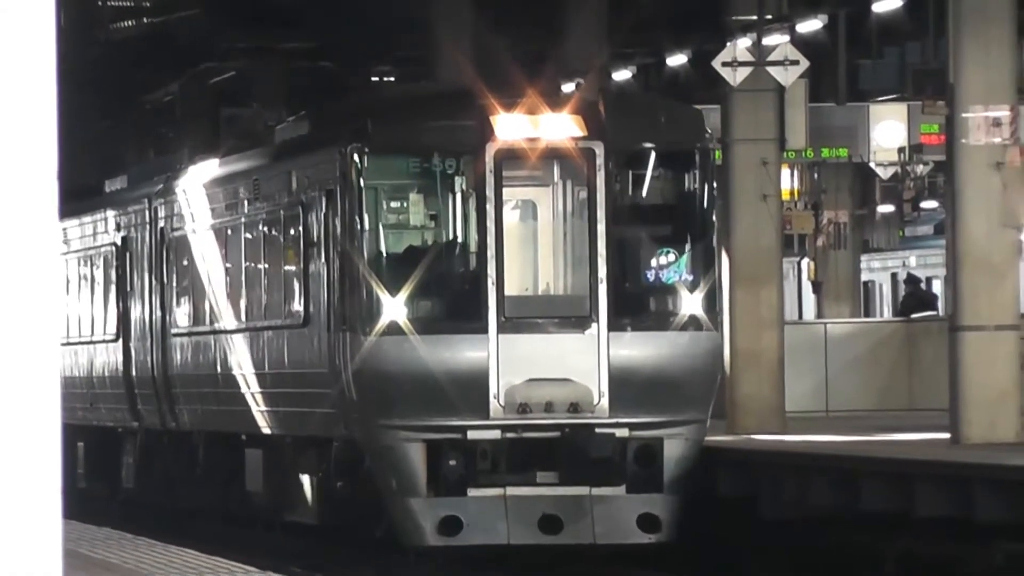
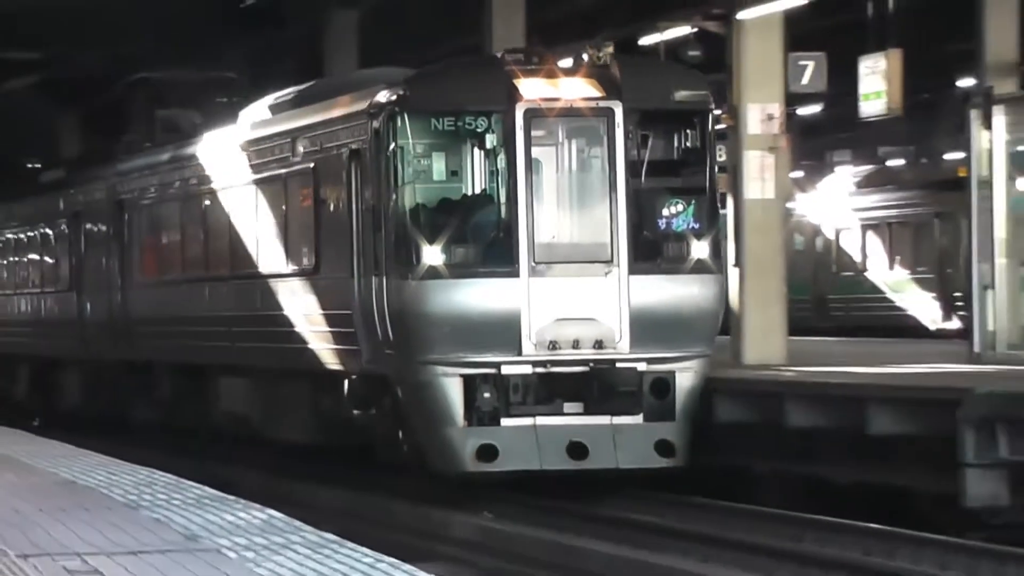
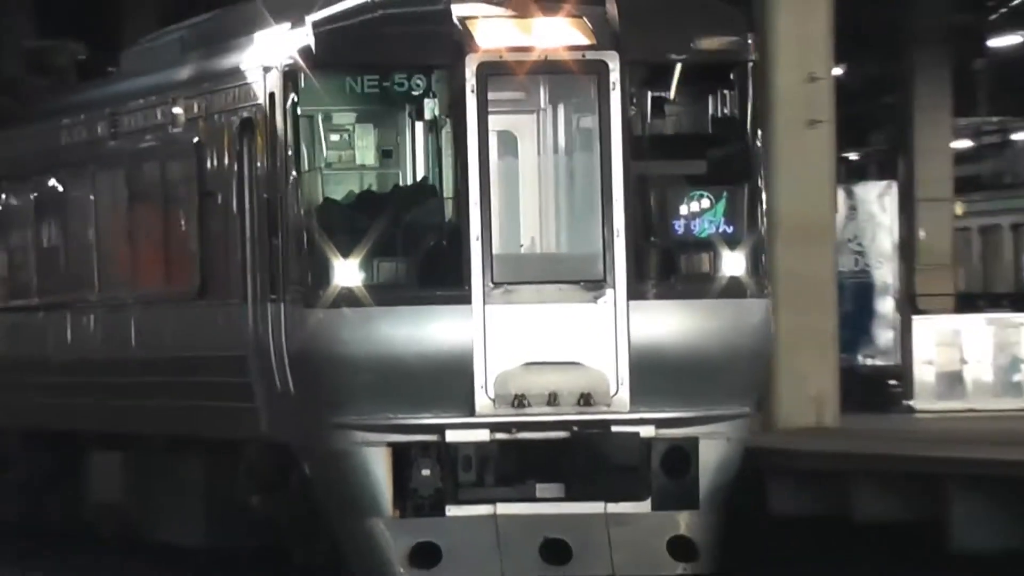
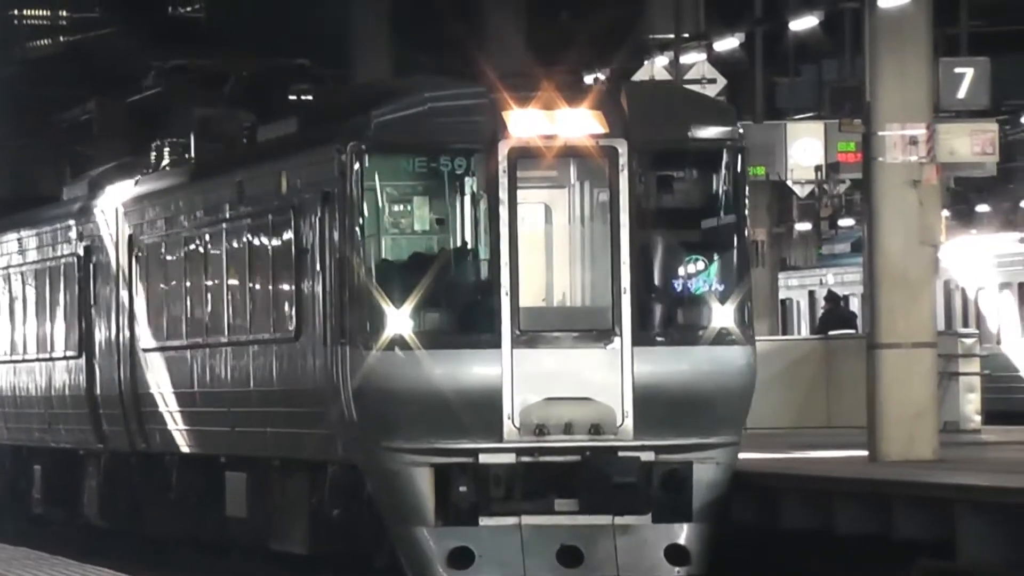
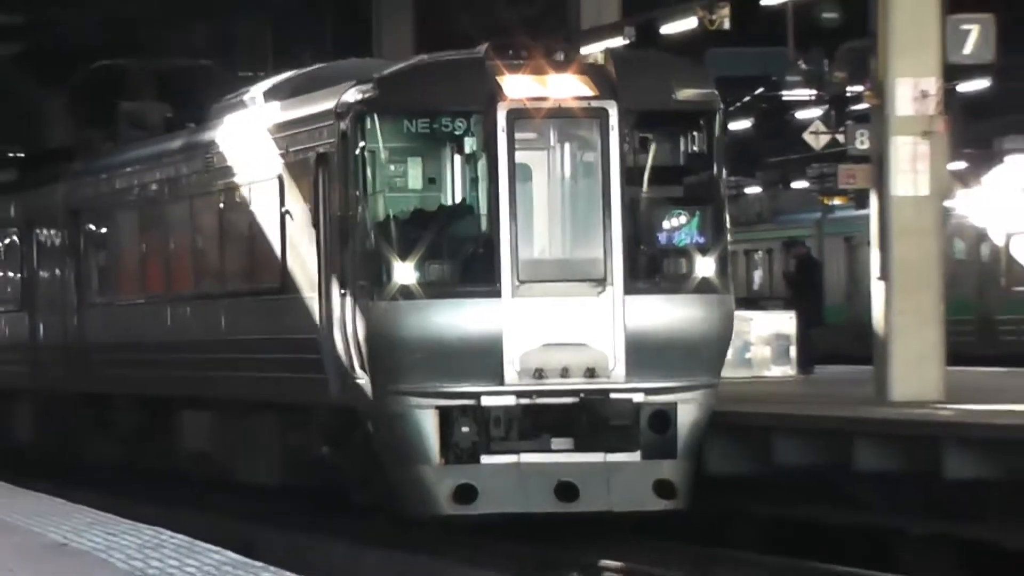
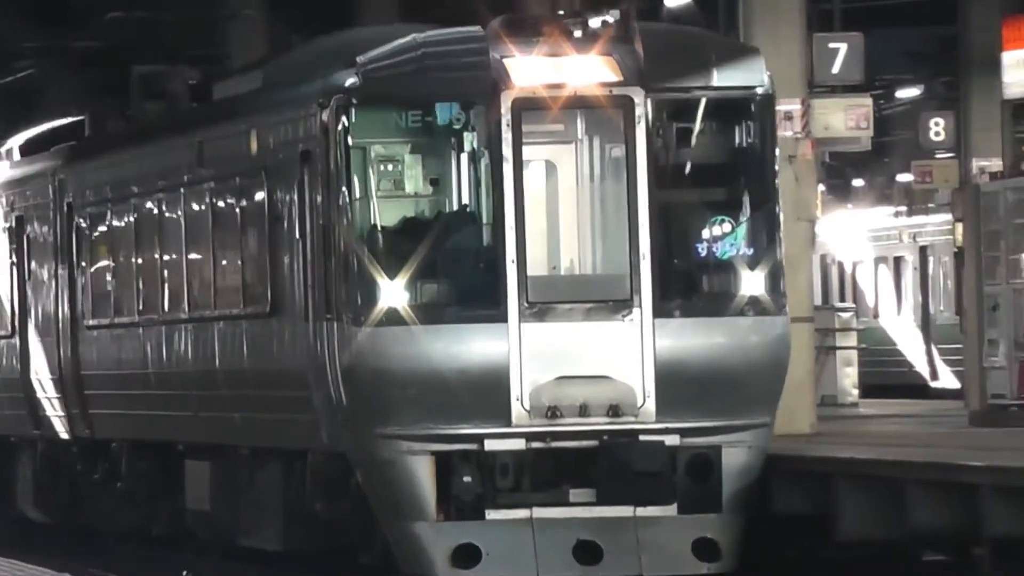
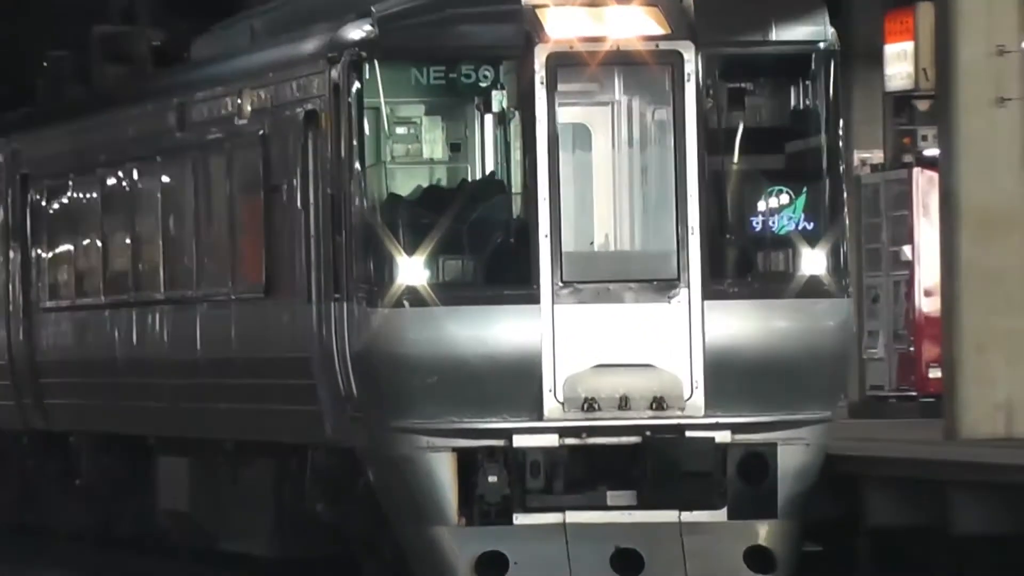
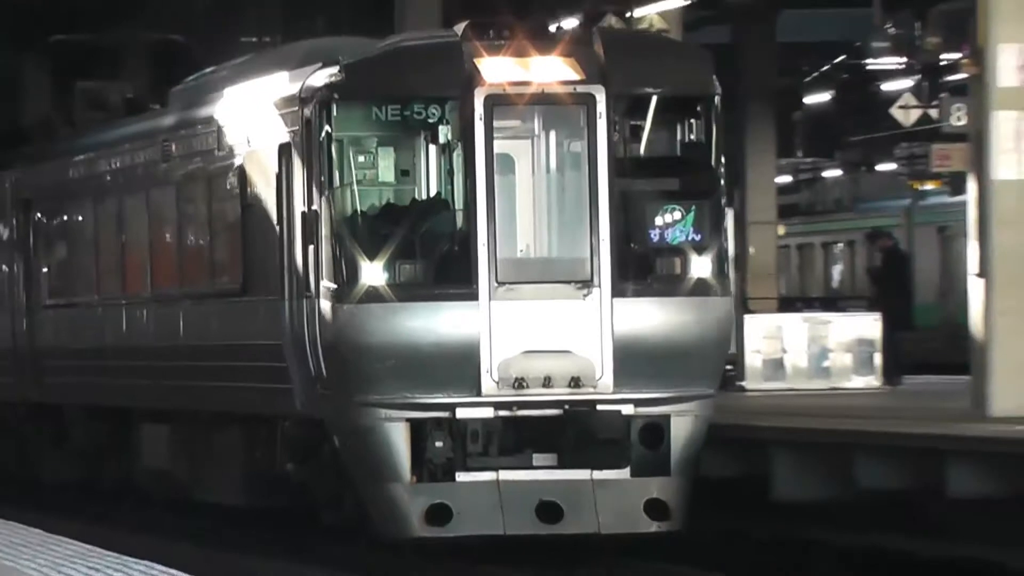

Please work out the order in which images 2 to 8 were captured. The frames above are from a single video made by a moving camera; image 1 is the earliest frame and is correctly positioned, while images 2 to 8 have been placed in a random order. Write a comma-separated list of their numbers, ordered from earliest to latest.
4, 6, 7, 3, 8, 5, 2
